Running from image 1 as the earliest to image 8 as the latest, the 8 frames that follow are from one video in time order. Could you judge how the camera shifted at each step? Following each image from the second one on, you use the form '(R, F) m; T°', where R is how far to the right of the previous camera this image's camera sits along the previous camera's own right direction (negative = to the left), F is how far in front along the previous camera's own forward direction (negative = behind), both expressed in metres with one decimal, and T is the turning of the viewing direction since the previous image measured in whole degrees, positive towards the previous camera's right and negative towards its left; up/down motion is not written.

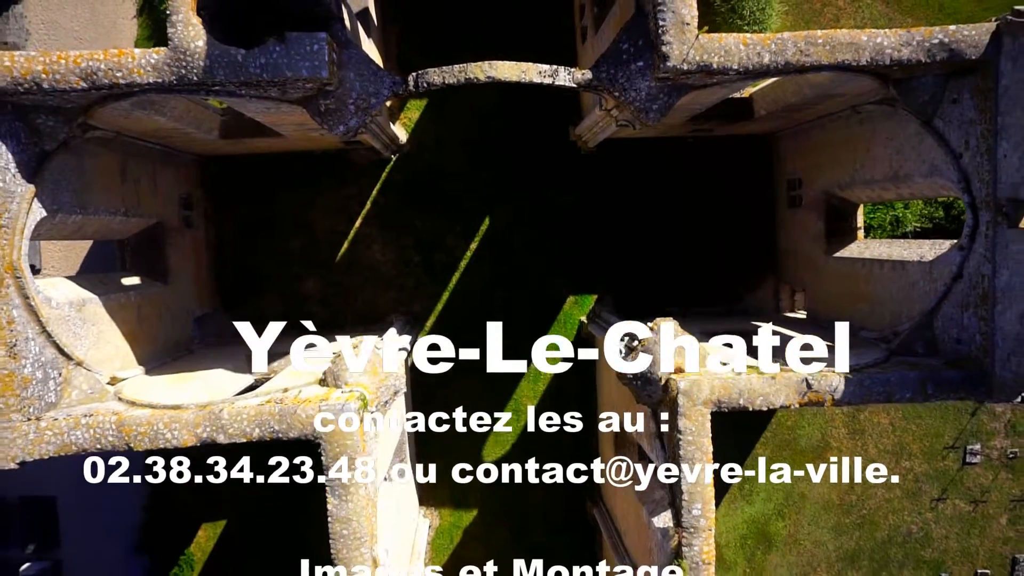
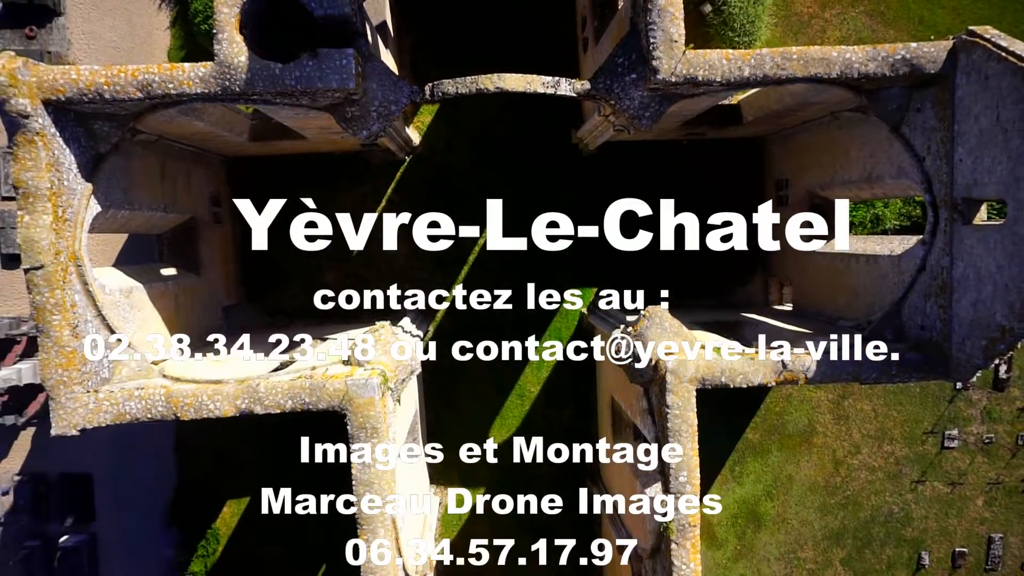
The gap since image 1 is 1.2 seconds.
(0.0, -0.8) m; 0°
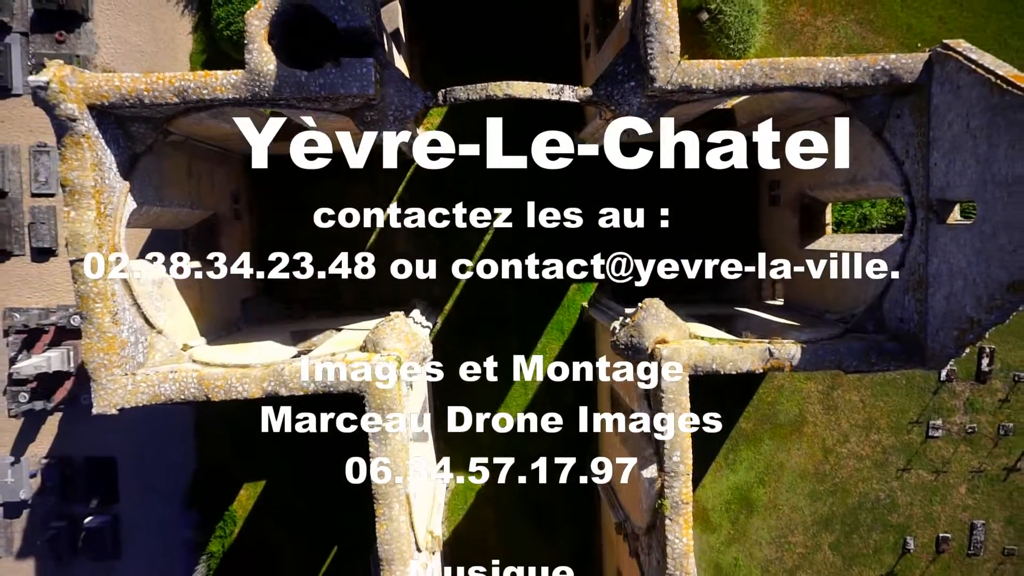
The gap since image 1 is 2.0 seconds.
(-0.1, -0.6) m; 0°
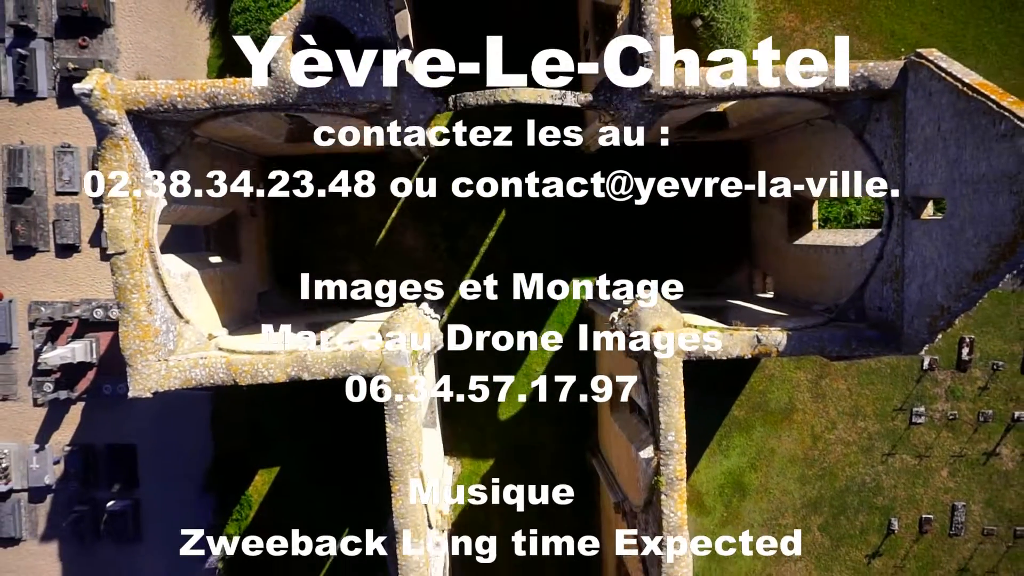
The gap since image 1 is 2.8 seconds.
(-0.1, -0.6) m; 0°
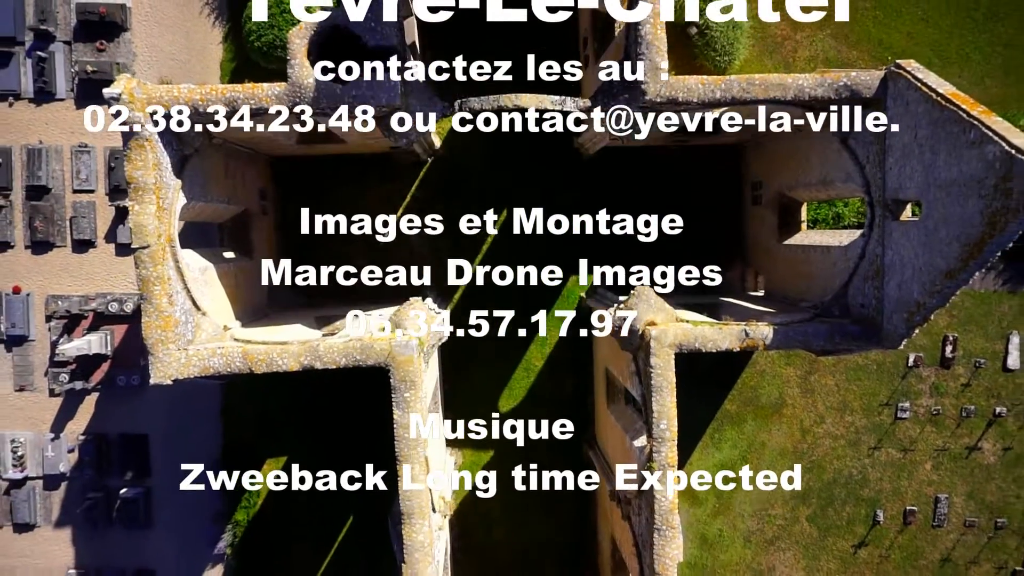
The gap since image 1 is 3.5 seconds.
(0.0, -0.5) m; 0°
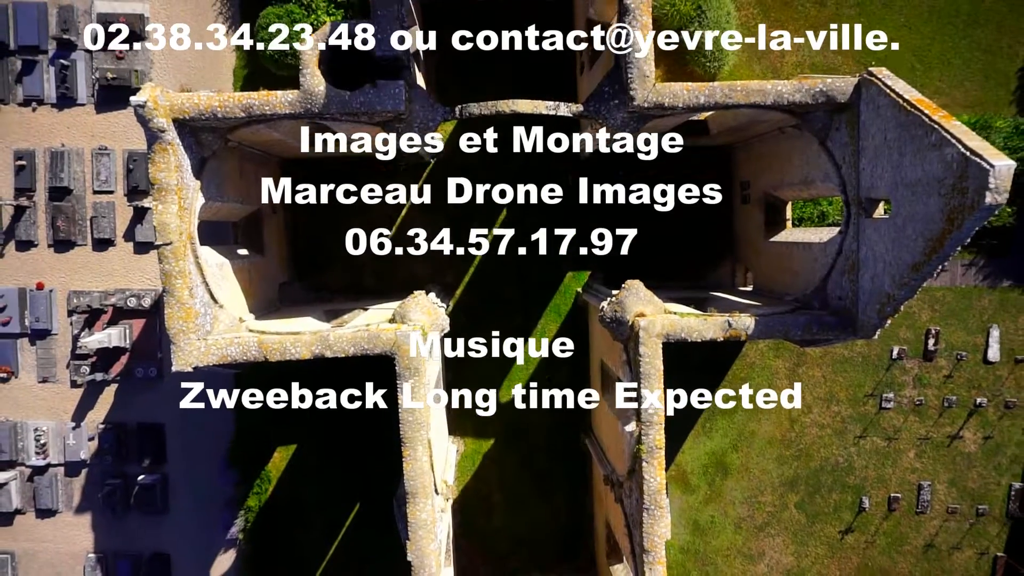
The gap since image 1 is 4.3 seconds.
(+0.1, -0.6) m; 0°
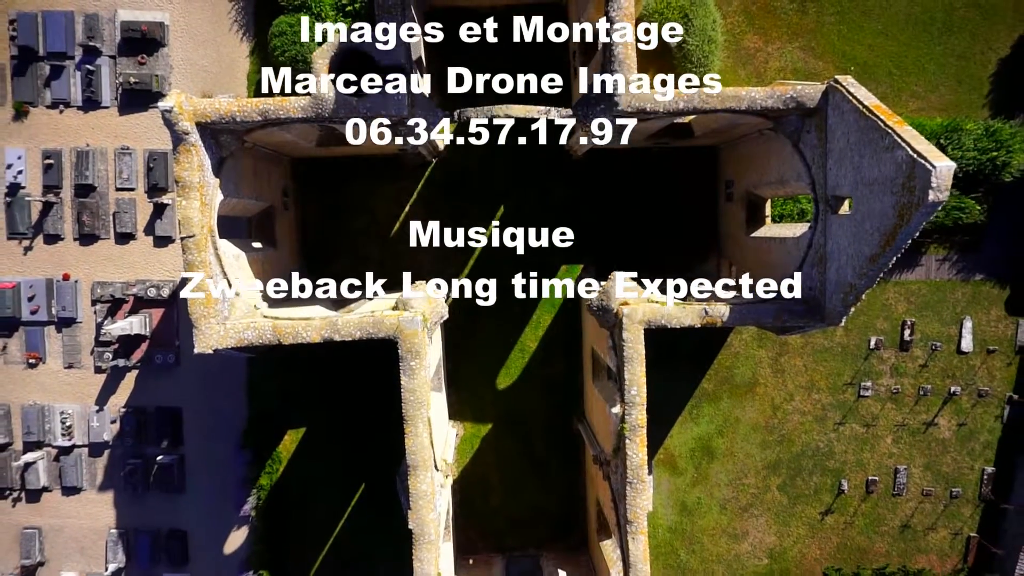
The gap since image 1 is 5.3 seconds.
(+0.2, -0.8) m; 0°
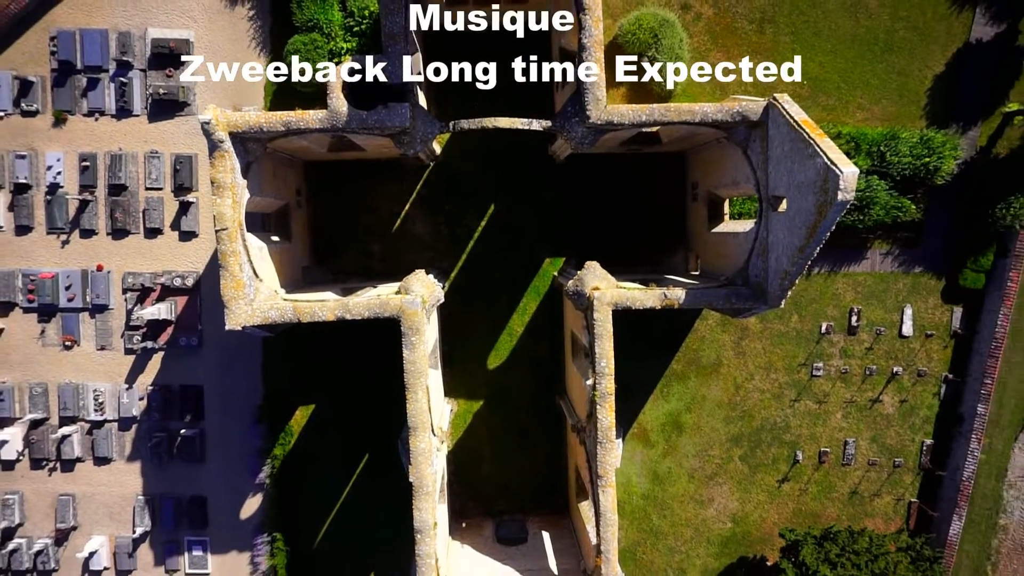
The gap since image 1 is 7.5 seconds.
(+0.1, -1.7) m; 0°
